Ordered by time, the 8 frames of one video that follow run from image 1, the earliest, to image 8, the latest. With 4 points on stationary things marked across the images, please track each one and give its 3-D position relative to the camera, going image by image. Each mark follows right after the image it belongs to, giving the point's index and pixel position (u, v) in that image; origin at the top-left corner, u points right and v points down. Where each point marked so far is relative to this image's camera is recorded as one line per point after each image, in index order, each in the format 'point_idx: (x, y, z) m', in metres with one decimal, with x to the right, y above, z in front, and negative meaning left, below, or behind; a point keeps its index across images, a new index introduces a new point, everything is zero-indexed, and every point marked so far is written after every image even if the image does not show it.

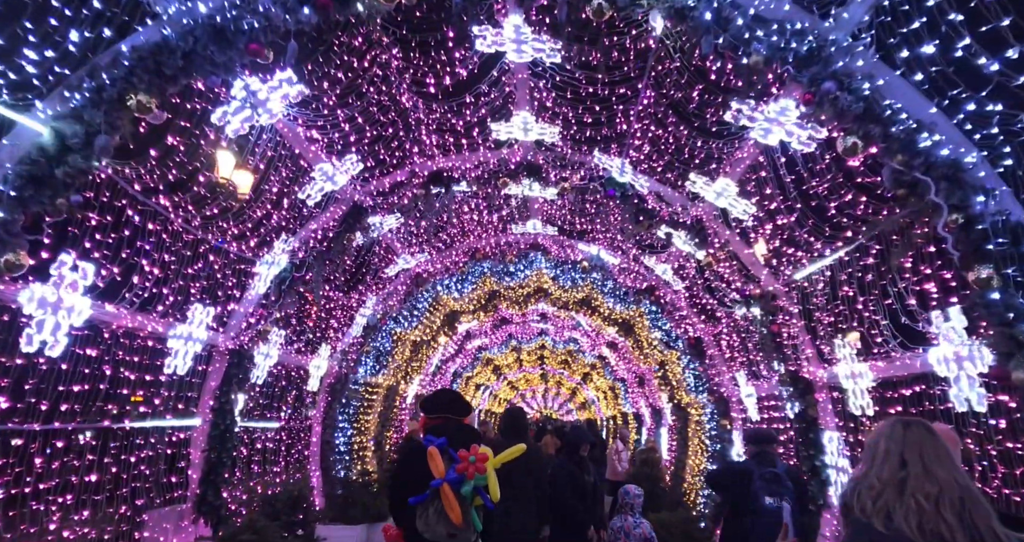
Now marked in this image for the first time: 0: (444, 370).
0: (-2.5, -3.7, +17.2) m
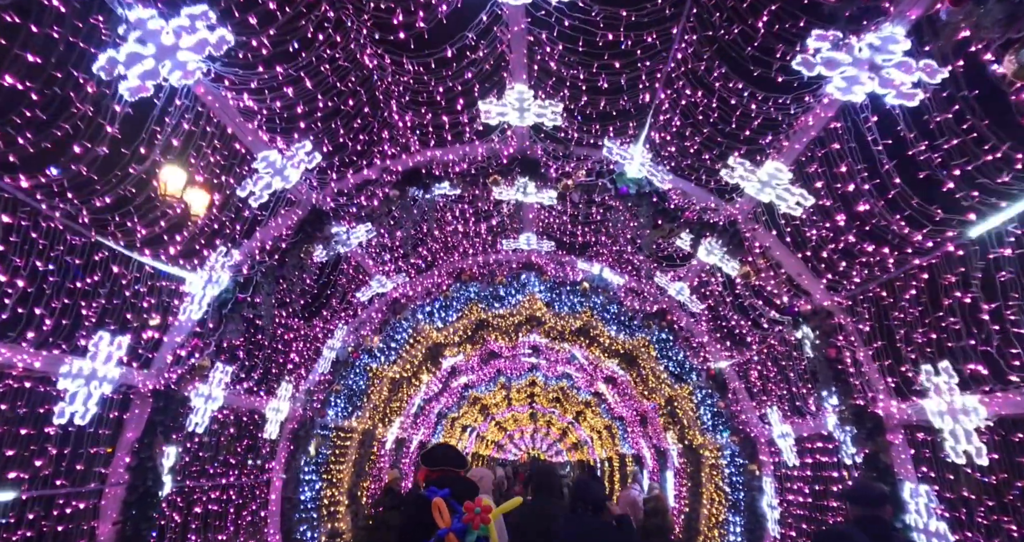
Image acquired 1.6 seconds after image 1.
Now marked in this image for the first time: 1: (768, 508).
0: (-2.7, -4.7, +15.7) m
1: (+3.7, -3.4, +6.8) m
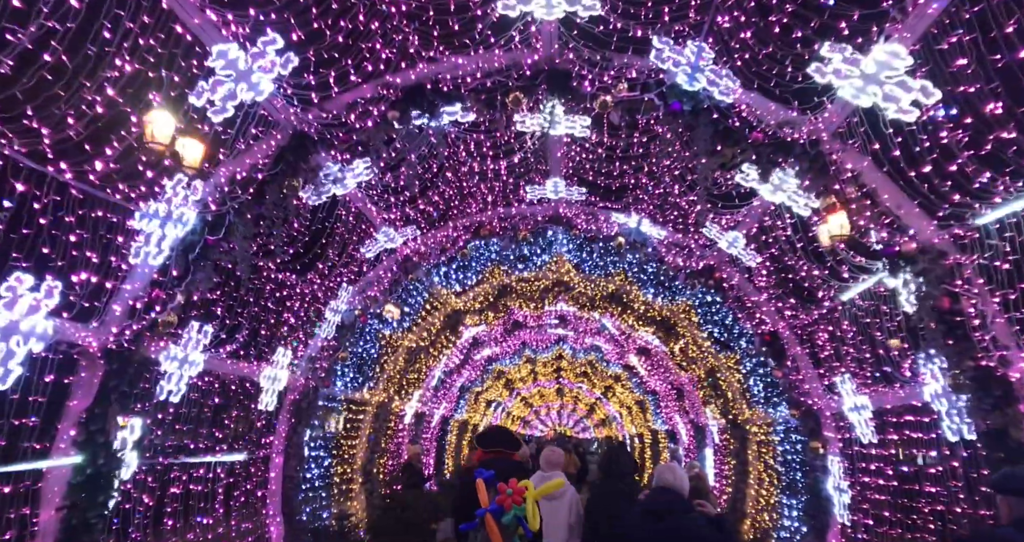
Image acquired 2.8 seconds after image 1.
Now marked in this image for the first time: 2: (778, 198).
0: (-2.1, -3.7, +15.0) m
1: (+4.0, -2.7, +5.9) m
2: (+2.5, +0.7, +4.4) m
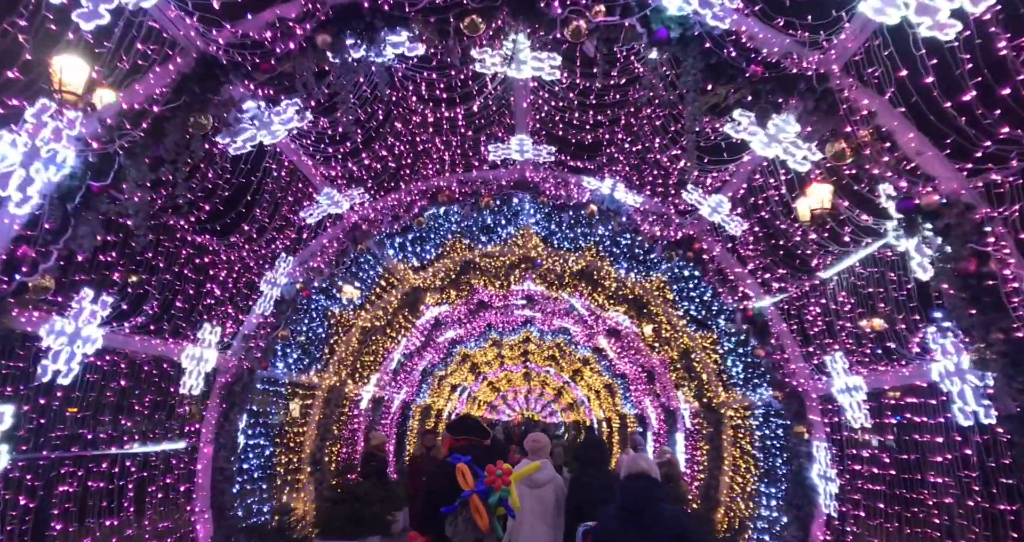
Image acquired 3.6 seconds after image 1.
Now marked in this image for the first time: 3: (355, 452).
0: (-2.9, -3.0, +14.4) m
1: (+3.6, -2.4, +5.5) m
2: (+2.1, +1.0, +3.8) m
3: (-3.6, -4.3, +11.3) m
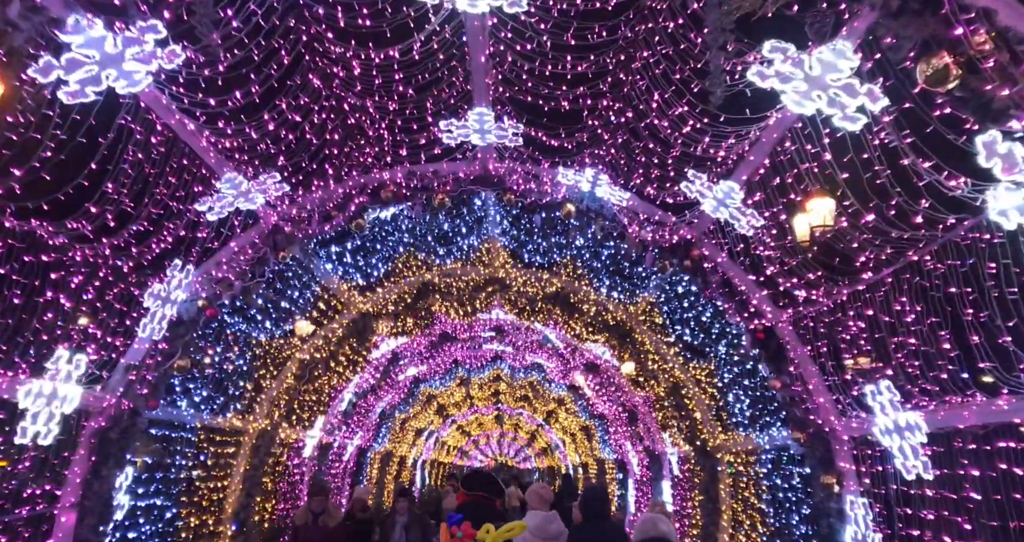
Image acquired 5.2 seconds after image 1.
0: (-3.8, -3.7, +12.7) m
1: (+3.1, -2.5, +4.3) m
2: (+1.8, +1.0, +2.8) m
3: (-4.4, -4.8, +9.5) m
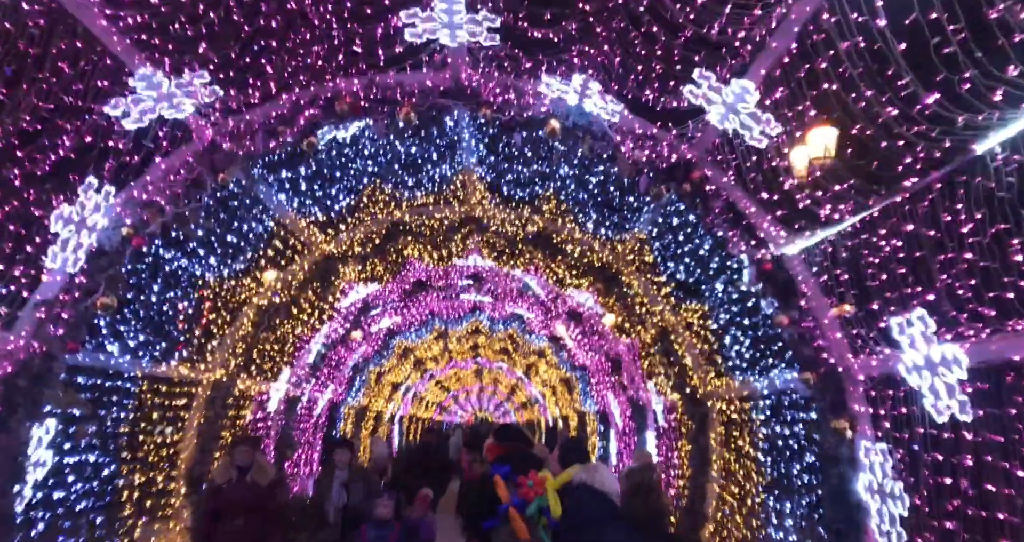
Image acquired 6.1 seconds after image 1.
0: (-4.4, -2.3, +12.1) m
1: (+2.9, -1.8, +3.9) m
2: (+1.7, +1.5, +2.1) m
3: (-4.8, -3.7, +9.1) m
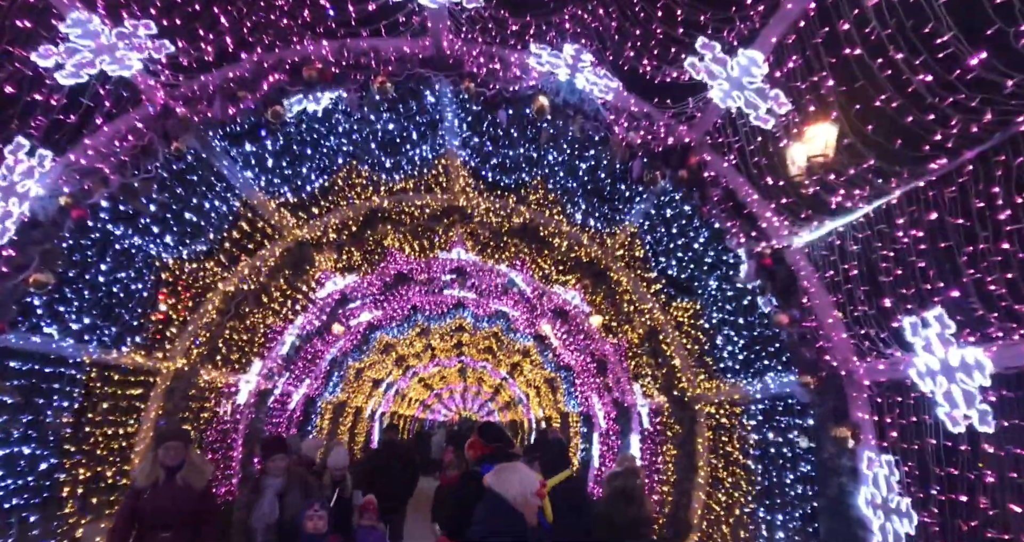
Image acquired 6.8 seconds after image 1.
0: (-4.8, -2.1, +11.7) m
1: (+2.7, -1.8, +3.6) m
2: (+1.6, +1.6, +1.8) m
3: (-5.2, -3.4, +8.6) m
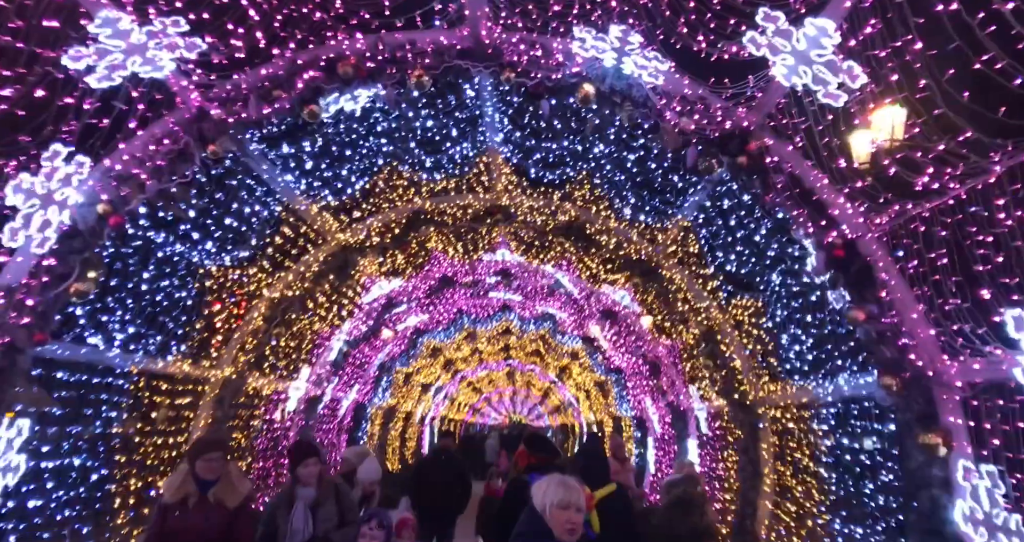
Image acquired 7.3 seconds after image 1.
0: (-4.0, -2.2, +11.7) m
1: (+3.1, -1.7, +3.2) m
2: (+1.8, +1.7, +1.5) m
3: (-4.5, -3.5, +8.6) m
